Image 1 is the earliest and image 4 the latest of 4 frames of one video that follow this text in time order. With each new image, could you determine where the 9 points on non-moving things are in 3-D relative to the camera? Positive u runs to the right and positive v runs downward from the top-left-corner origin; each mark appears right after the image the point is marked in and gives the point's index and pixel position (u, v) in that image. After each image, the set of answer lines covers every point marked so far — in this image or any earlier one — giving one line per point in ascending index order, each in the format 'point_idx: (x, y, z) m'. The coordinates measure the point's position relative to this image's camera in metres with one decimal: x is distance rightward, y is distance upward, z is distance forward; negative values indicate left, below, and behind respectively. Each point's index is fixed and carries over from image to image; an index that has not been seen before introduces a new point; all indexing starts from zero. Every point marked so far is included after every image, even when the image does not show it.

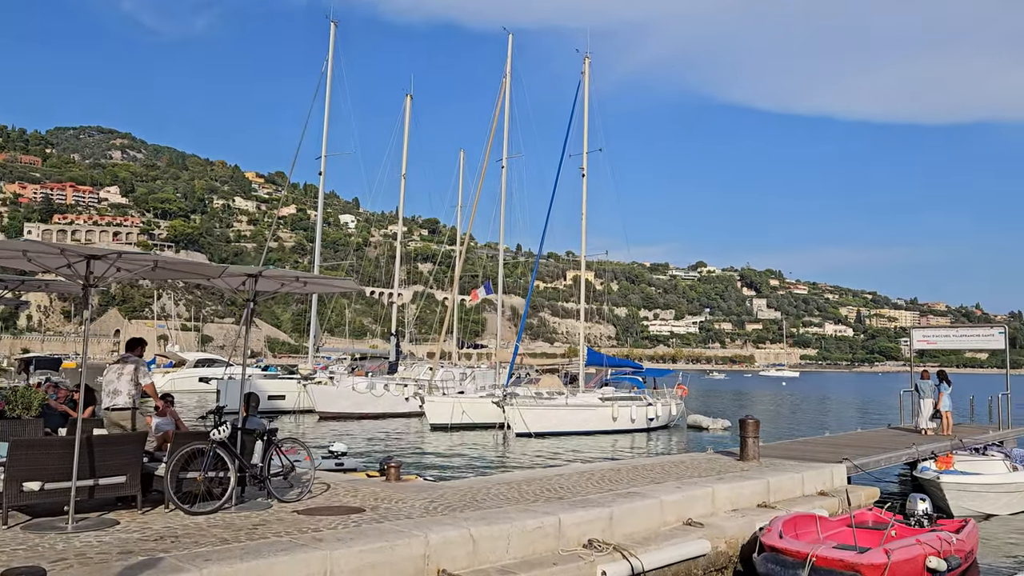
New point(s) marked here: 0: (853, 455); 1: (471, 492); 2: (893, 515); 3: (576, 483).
0: (+5.9, -2.9, +14.2) m
1: (-0.5, -2.3, +9.4) m
2: (+5.4, -3.2, +11.6) m
3: (+0.8, -2.4, +10.4) m
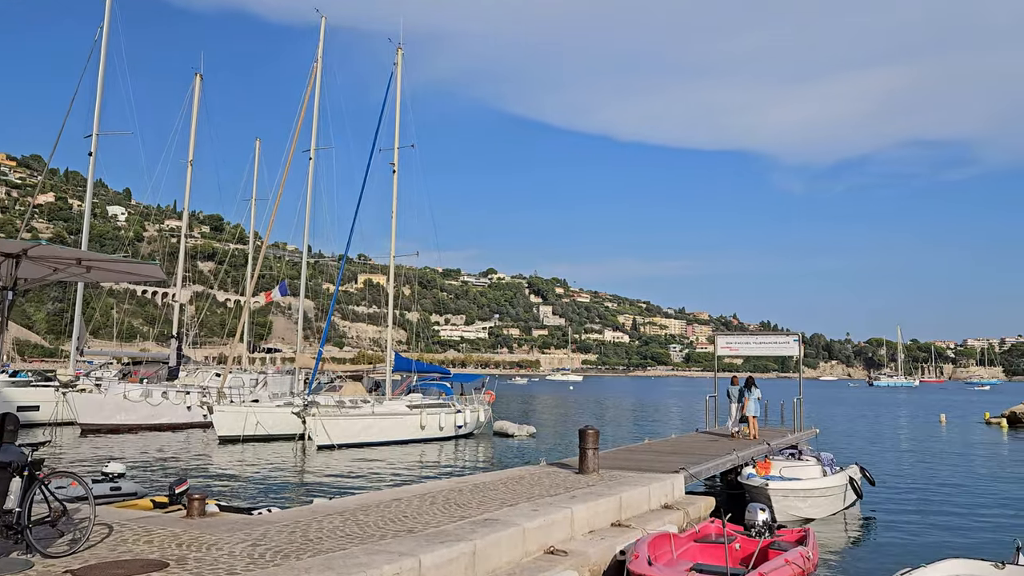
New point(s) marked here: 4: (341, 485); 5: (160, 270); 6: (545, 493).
0: (+2.9, -3.0, +14.0) m
1: (-2.0, -2.2, +7.8) m
2: (+3.1, -3.3, +11.4) m
3: (-1.0, -2.4, +9.1) m
4: (-4.1, -4.7, +19.4) m
5: (-3.7, +0.2, +8.7) m
6: (+0.4, -2.5, +10.2) m
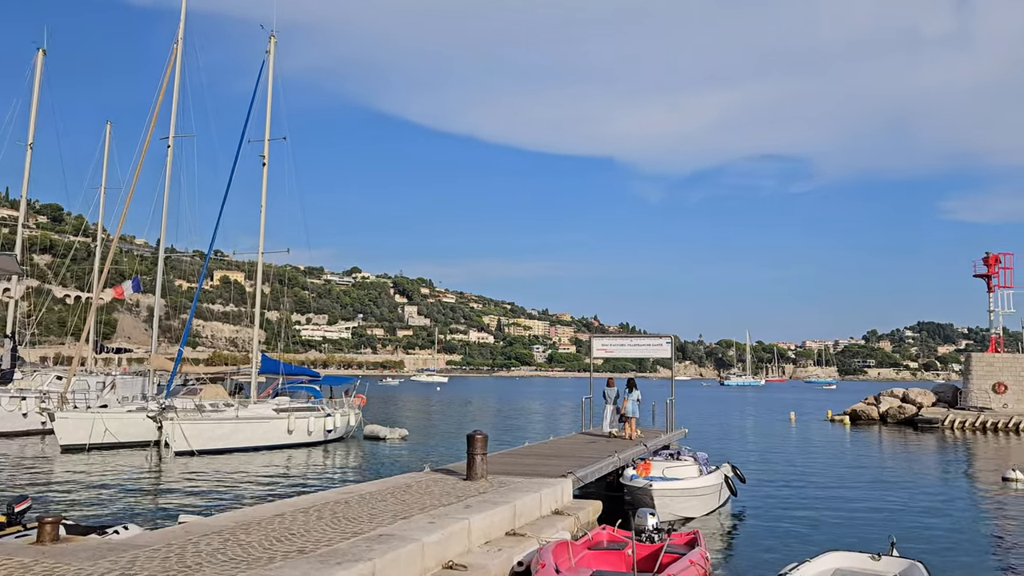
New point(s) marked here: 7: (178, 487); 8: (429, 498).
0: (+1.0, -3.0, +13.9) m
1: (-2.9, -2.2, +7.0) m
2: (+1.5, -3.3, +11.3) m
3: (-2.1, -2.4, +8.4) m
4: (-6.8, -4.6, +18.1) m
5: (-4.6, +0.2, +7.6) m
6: (-0.9, -2.5, +9.8) m
7: (-8.1, -4.8, +20.0) m
8: (-1.0, -2.6, +10.1) m
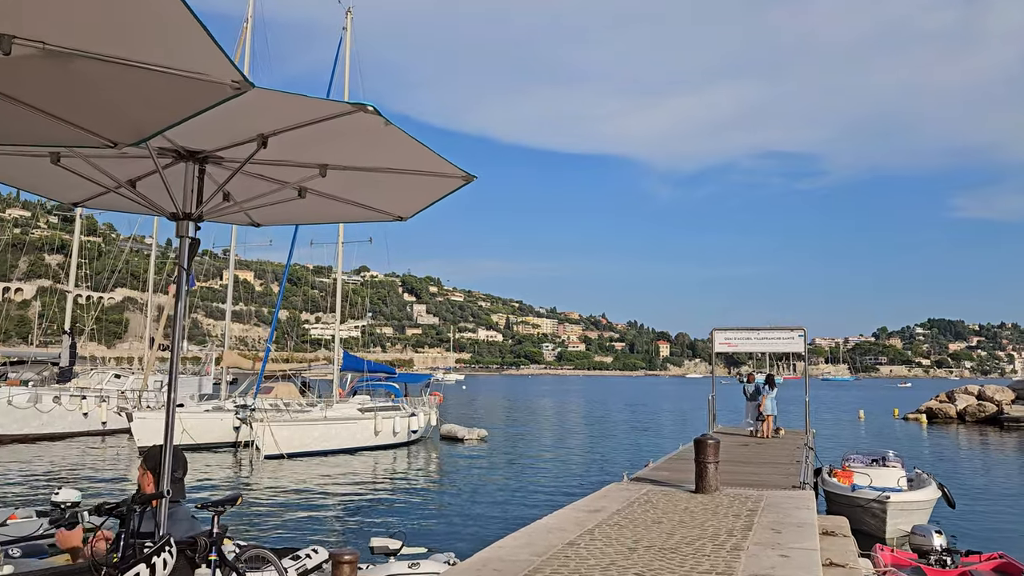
0: (+4.0, -2.7, +12.1) m
1: (+0.1, -2.0, +5.2) m
2: (+4.5, -3.1, +9.5) m
3: (+0.8, -2.1, +6.6) m
4: (-3.8, -4.3, +16.3) m
5: (-1.7, +0.4, +5.8) m
6: (+2.1, -2.3, +8.0) m
7: (-5.1, -4.6, +18.3) m
8: (+1.9, -2.3, +8.3) m
